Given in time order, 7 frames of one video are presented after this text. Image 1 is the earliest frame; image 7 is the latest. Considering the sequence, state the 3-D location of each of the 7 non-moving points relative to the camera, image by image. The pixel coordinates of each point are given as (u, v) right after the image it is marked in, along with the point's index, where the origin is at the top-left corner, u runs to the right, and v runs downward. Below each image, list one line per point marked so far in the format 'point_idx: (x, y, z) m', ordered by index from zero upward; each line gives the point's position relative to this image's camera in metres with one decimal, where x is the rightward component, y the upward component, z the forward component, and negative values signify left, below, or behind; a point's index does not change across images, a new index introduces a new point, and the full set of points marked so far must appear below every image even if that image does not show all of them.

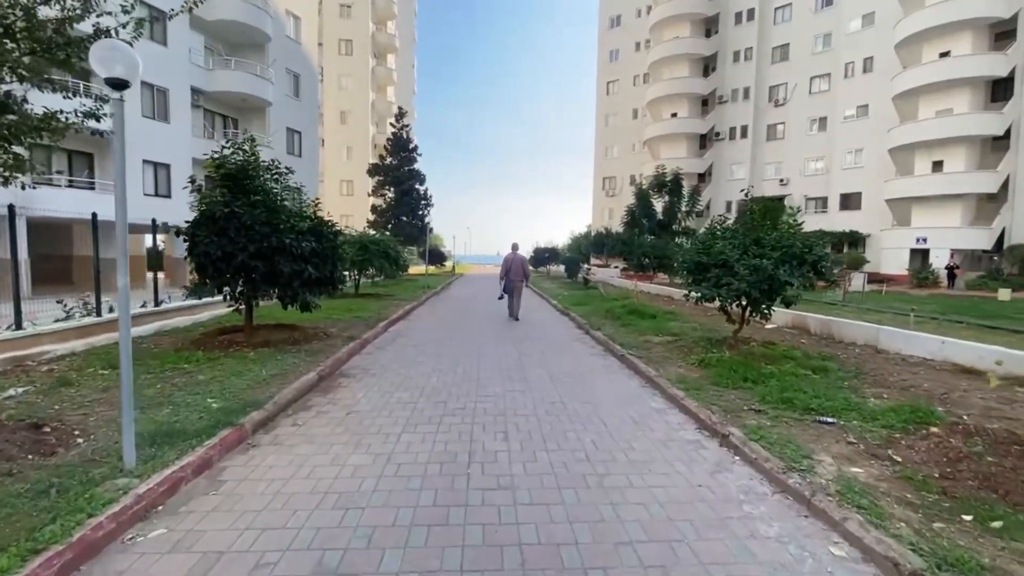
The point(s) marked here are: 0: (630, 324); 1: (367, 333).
0: (+2.8, -0.9, +12.2) m
1: (-3.0, -0.9, +10.7) m
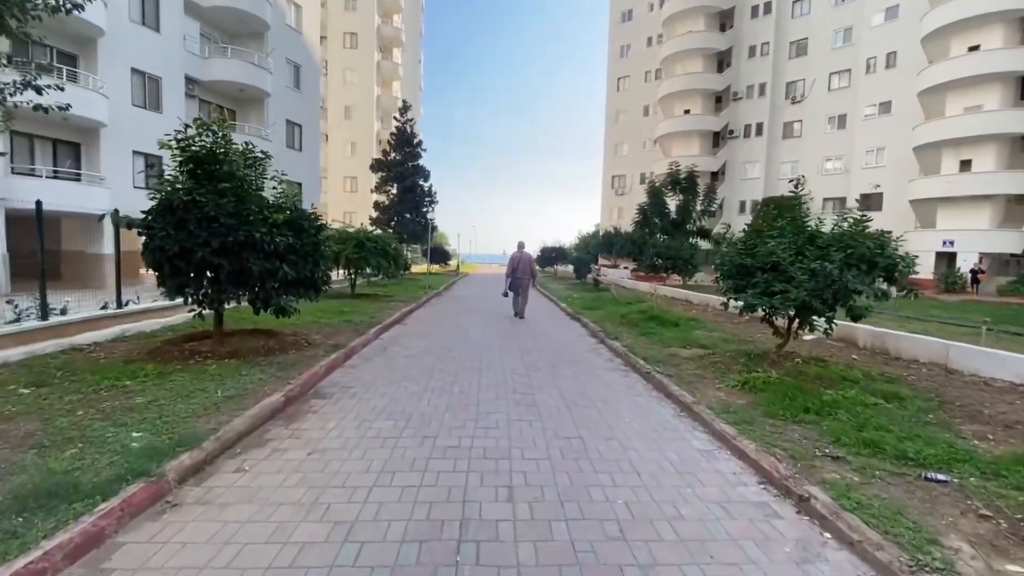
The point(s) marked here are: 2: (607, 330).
0: (+2.9, -1.0, +10.8) m
1: (-2.9, -1.0, +9.5) m
2: (+2.2, -0.9, +11.9) m
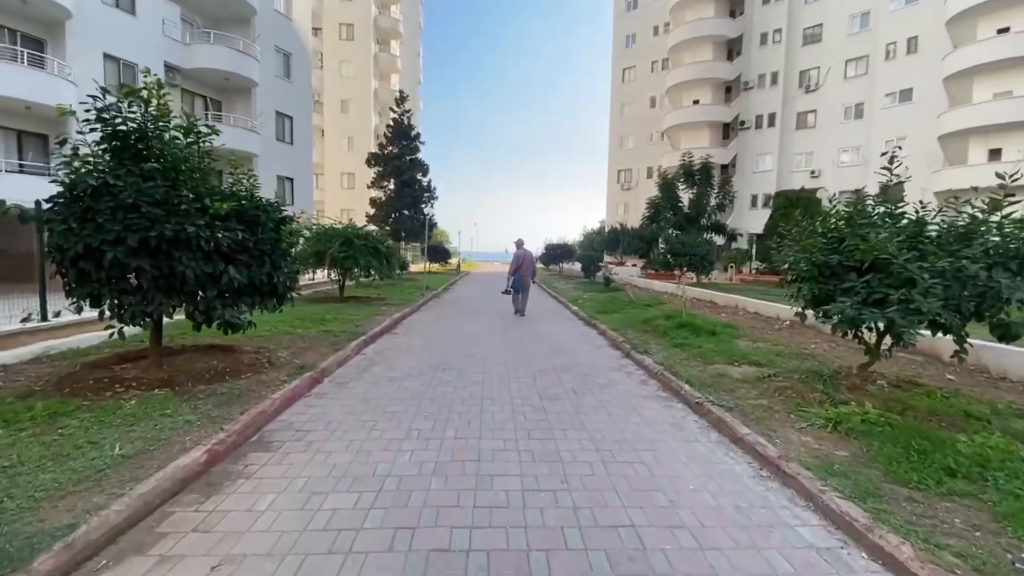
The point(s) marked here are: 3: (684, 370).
0: (+3.1, -1.0, +9.1) m
1: (-2.7, -1.1, +7.8) m
2: (+2.3, -1.0, +10.1) m
3: (+2.5, -1.2, +7.5) m
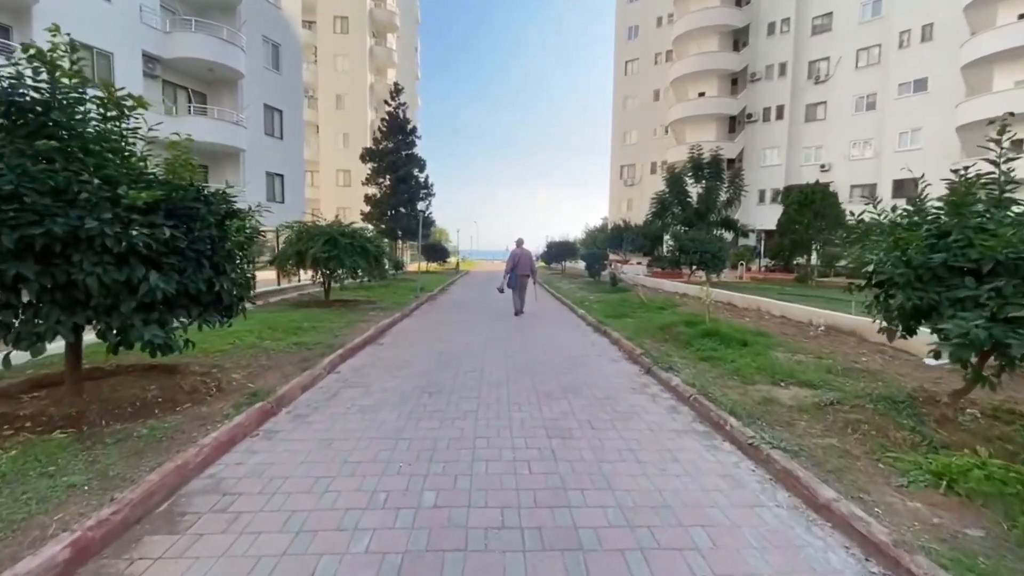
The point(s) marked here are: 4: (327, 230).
0: (+3.1, -1.1, +7.8) m
1: (-2.7, -1.2, +6.4) m
2: (+2.3, -1.1, +8.8) m
3: (+2.5, -1.3, +6.2) m
4: (-4.8, +1.5, +13.6) m
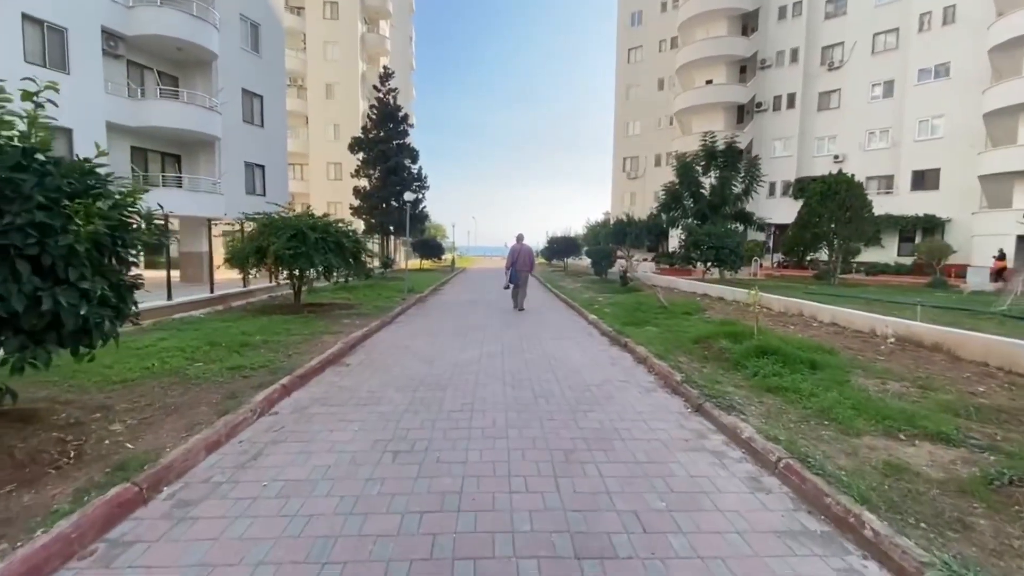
0: (+3.1, -1.1, +5.8) m
1: (-2.7, -1.3, +4.5) m
2: (+2.3, -1.1, +6.9) m
3: (+2.5, -1.4, +4.2) m
4: (-4.9, +1.5, +11.6) m
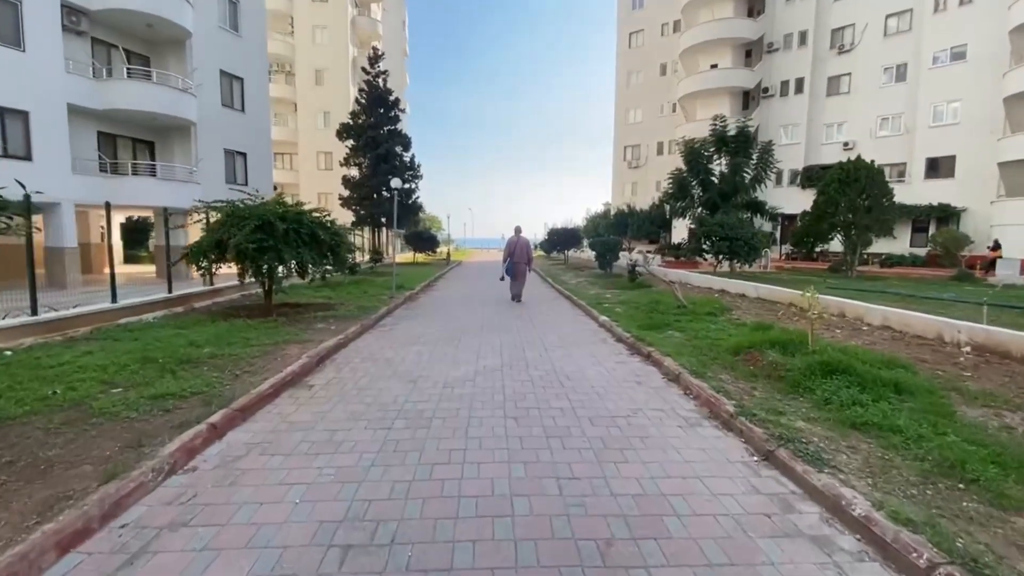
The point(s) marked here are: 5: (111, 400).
0: (+3.1, -1.2, +4.4) m
1: (-2.7, -1.3, +3.0) m
2: (+2.4, -1.2, +5.4) m
3: (+2.6, -1.4, +2.8) m
4: (-4.9, +1.5, +10.1) m
5: (-3.9, -1.1, +5.2) m
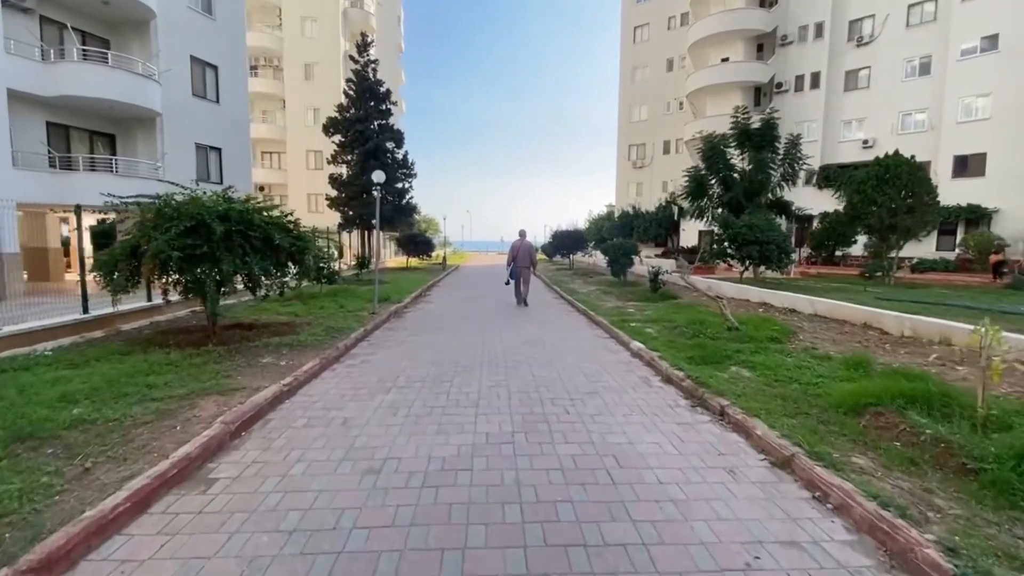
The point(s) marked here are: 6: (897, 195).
0: (+3.3, -1.4, +2.1) m
1: (-2.5, -1.6, +0.7) m
2: (+2.5, -1.4, +3.2) m
3: (+2.7, -1.7, +0.5) m
4: (-4.7, +1.2, +7.8) m
5: (-3.8, -1.3, +2.9) m
6: (+14.7, +3.5, +19.9) m
